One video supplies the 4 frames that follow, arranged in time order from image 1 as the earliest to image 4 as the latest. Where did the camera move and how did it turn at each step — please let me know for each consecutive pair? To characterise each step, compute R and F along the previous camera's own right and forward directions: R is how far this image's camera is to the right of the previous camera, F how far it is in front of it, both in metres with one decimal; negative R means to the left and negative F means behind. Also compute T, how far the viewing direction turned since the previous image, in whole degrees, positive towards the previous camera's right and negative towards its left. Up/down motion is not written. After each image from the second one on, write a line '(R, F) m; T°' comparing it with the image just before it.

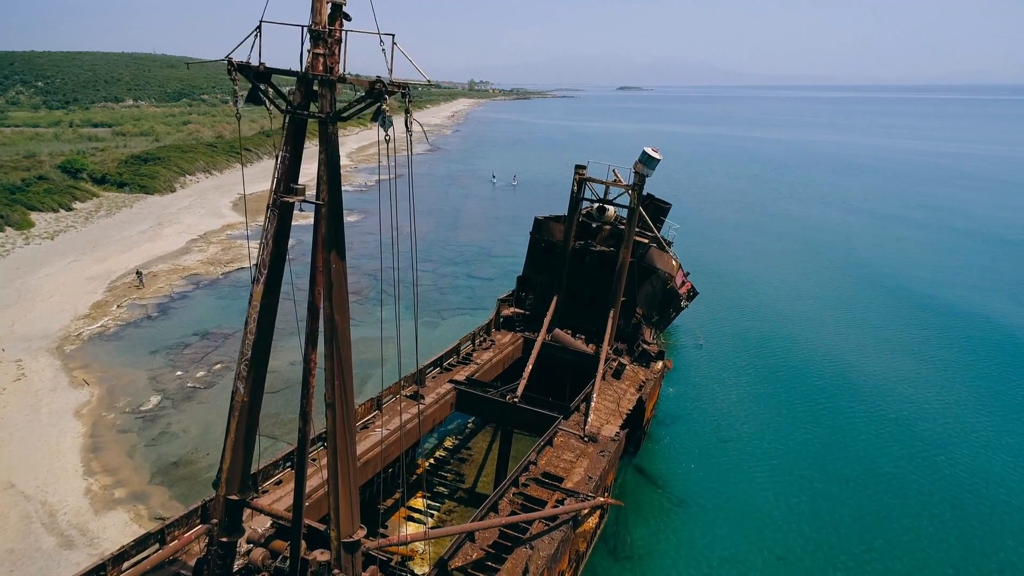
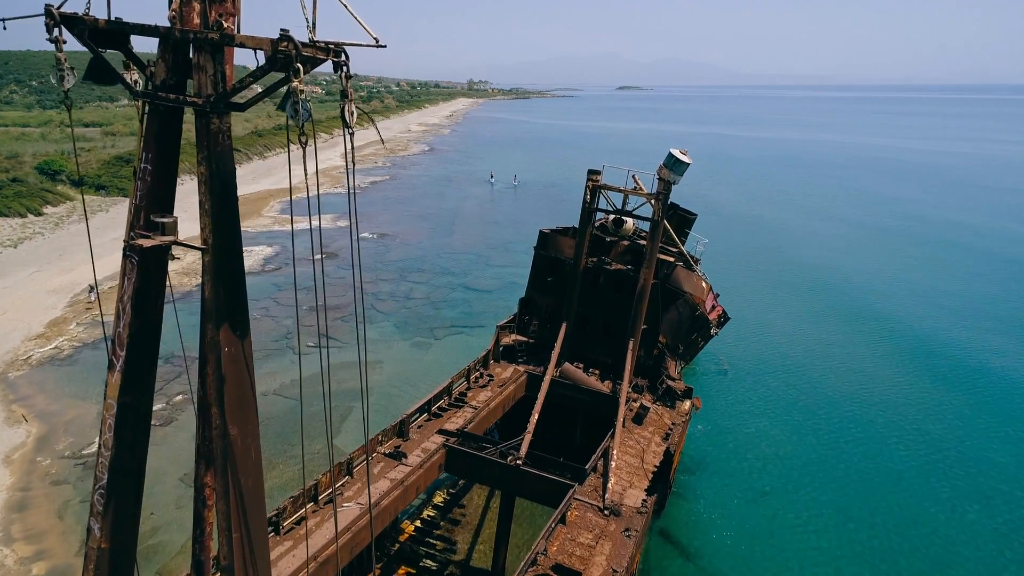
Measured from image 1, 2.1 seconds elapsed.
(-0.1, +3.2) m; 0°
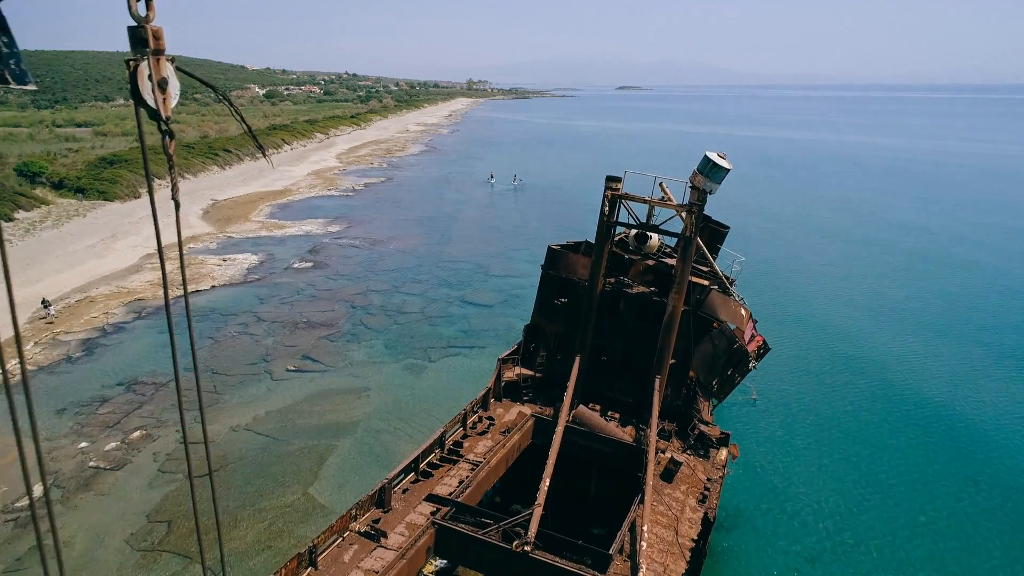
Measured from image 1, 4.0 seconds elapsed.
(-0.1, +2.8) m; 0°
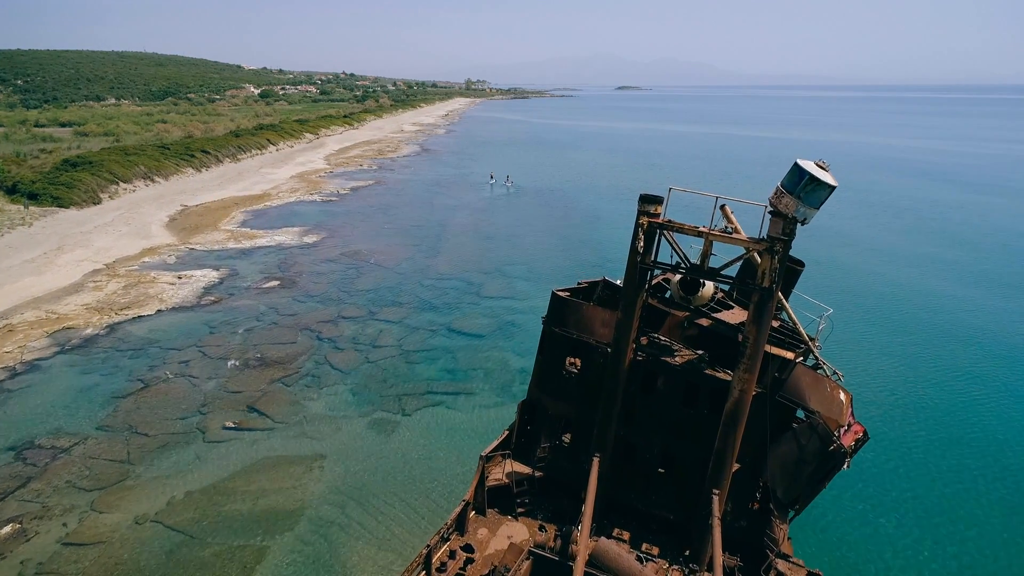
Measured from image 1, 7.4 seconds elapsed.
(+0.2, +5.0) m; 0°
